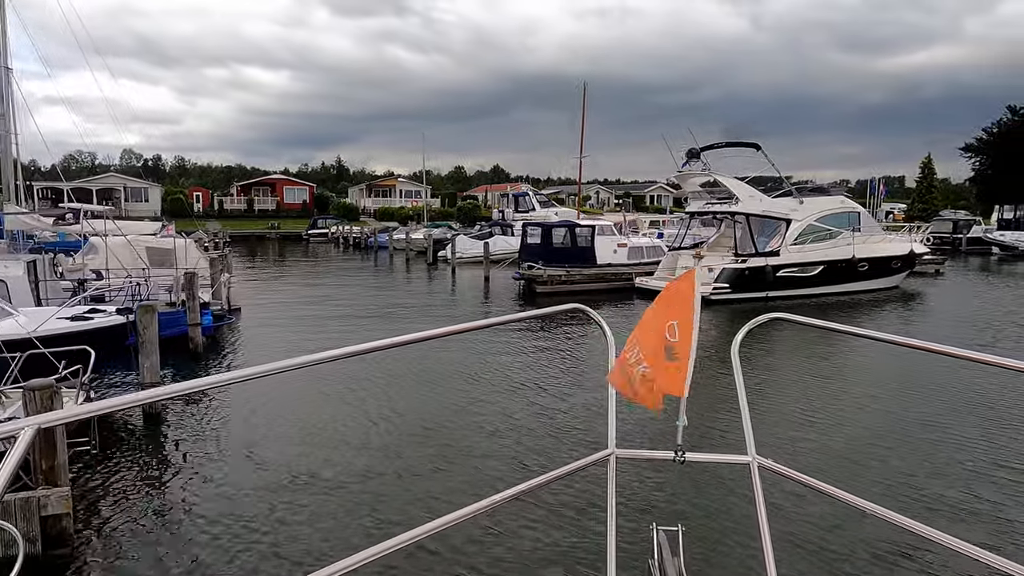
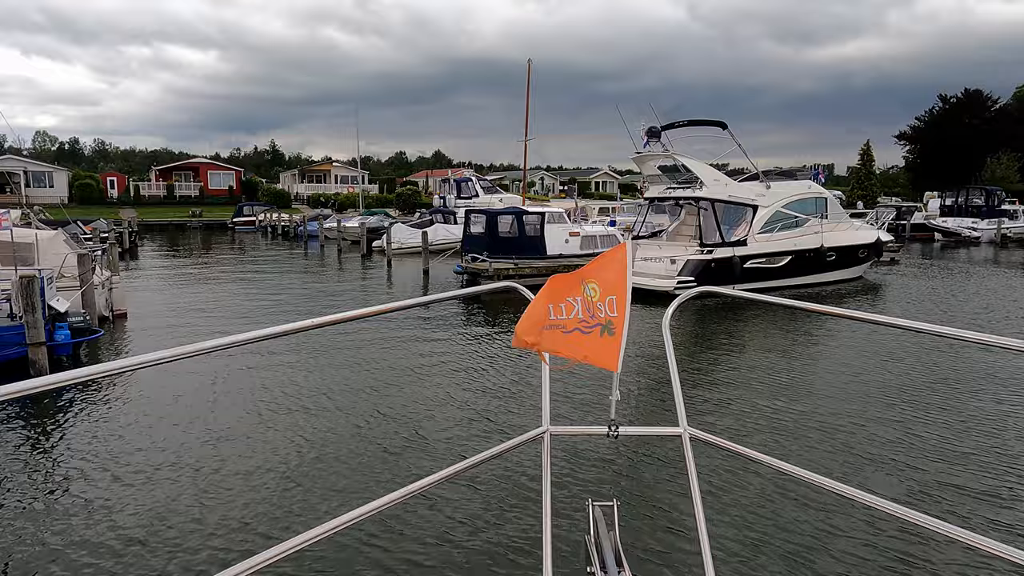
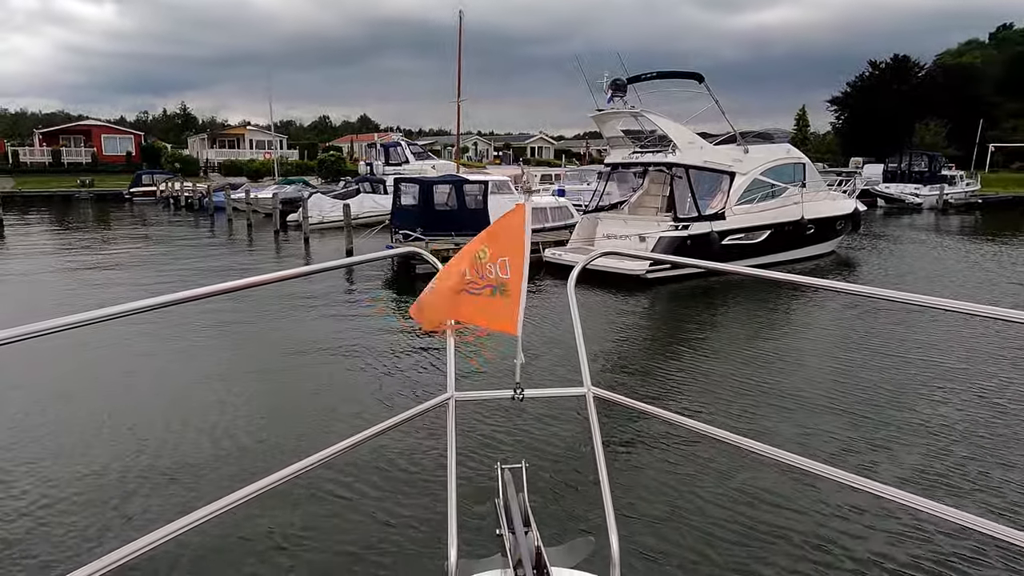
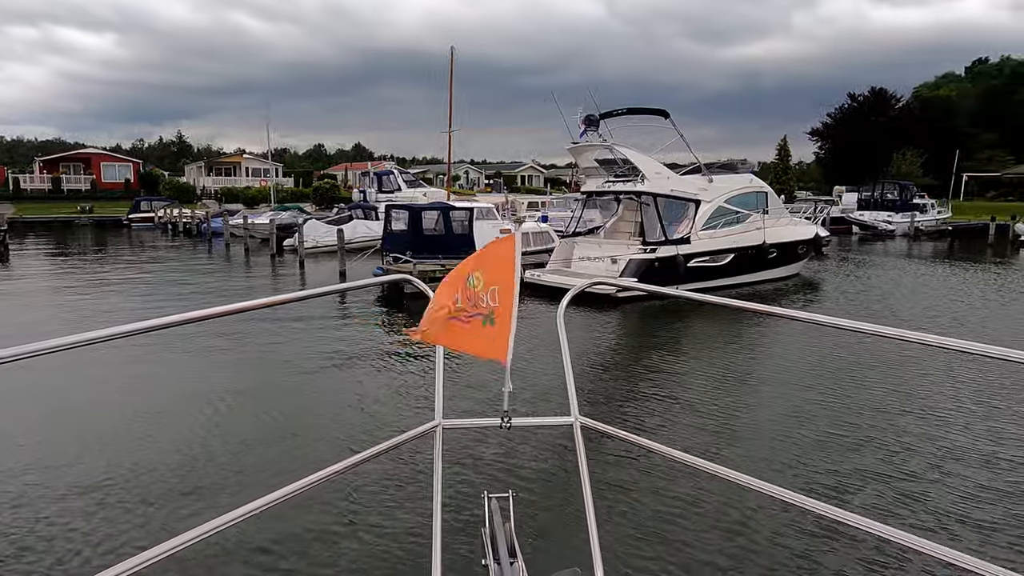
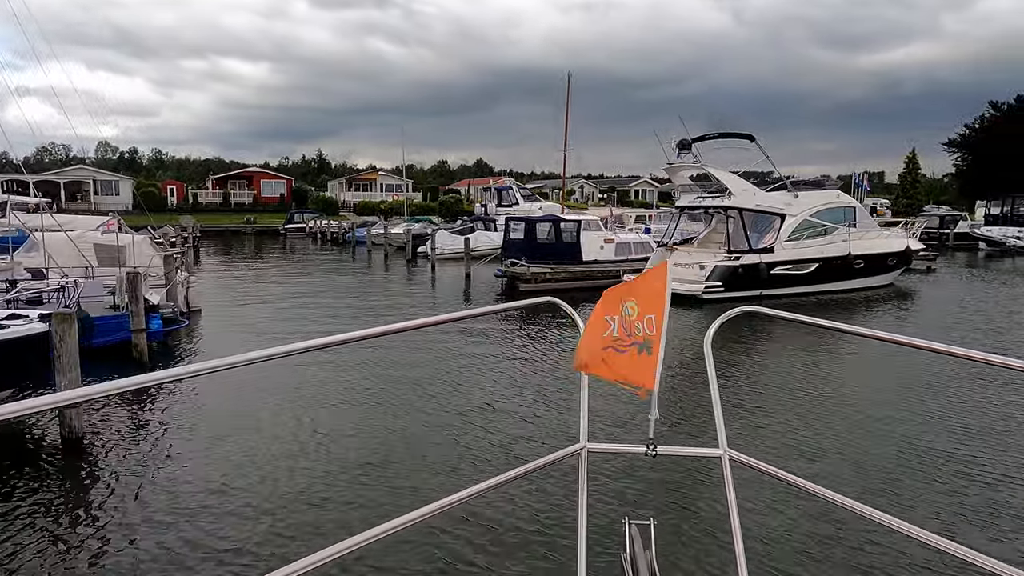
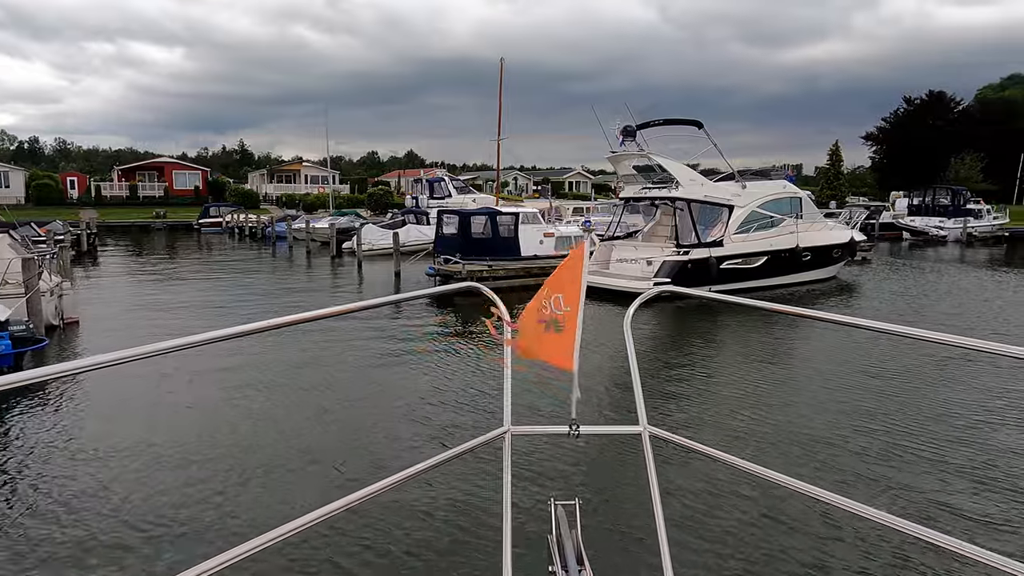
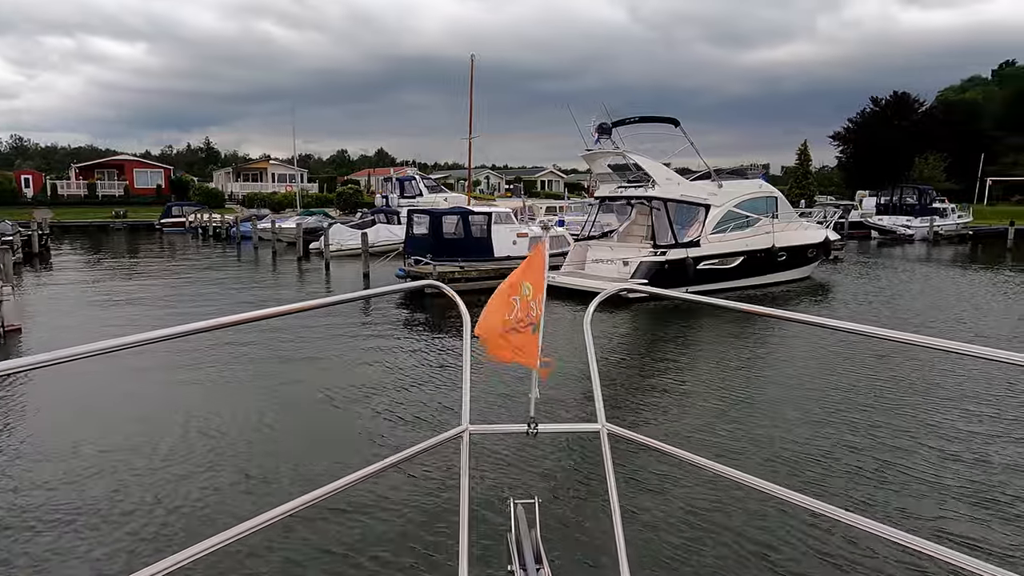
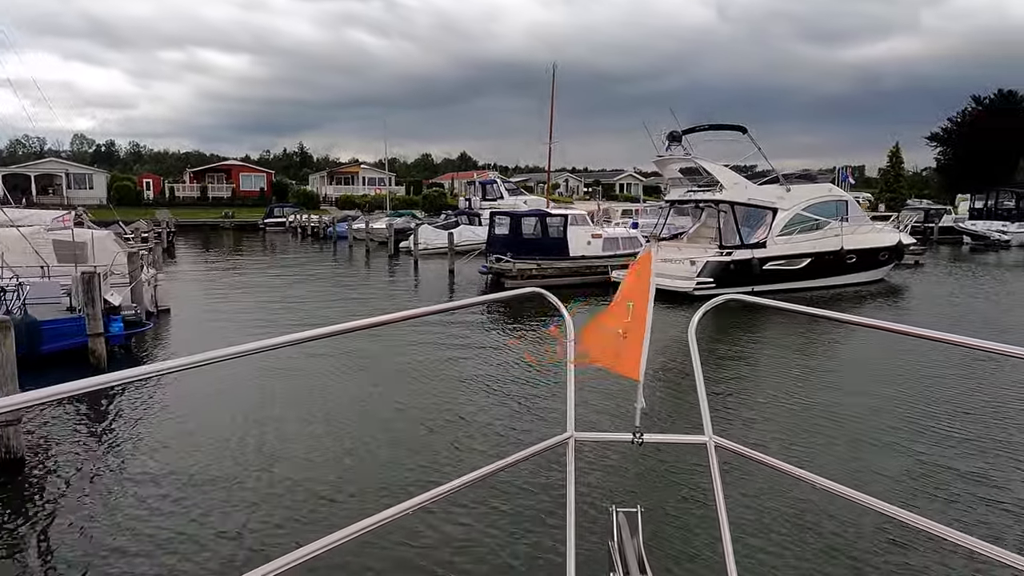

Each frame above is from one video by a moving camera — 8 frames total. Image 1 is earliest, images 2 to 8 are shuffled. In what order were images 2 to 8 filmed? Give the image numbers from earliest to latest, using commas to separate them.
5, 8, 2, 6, 7, 4, 3
